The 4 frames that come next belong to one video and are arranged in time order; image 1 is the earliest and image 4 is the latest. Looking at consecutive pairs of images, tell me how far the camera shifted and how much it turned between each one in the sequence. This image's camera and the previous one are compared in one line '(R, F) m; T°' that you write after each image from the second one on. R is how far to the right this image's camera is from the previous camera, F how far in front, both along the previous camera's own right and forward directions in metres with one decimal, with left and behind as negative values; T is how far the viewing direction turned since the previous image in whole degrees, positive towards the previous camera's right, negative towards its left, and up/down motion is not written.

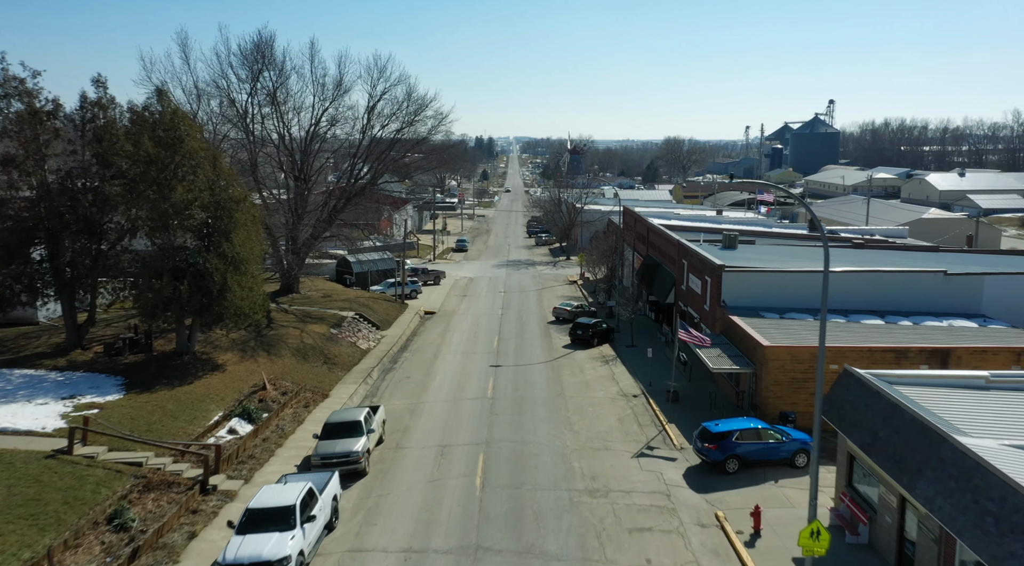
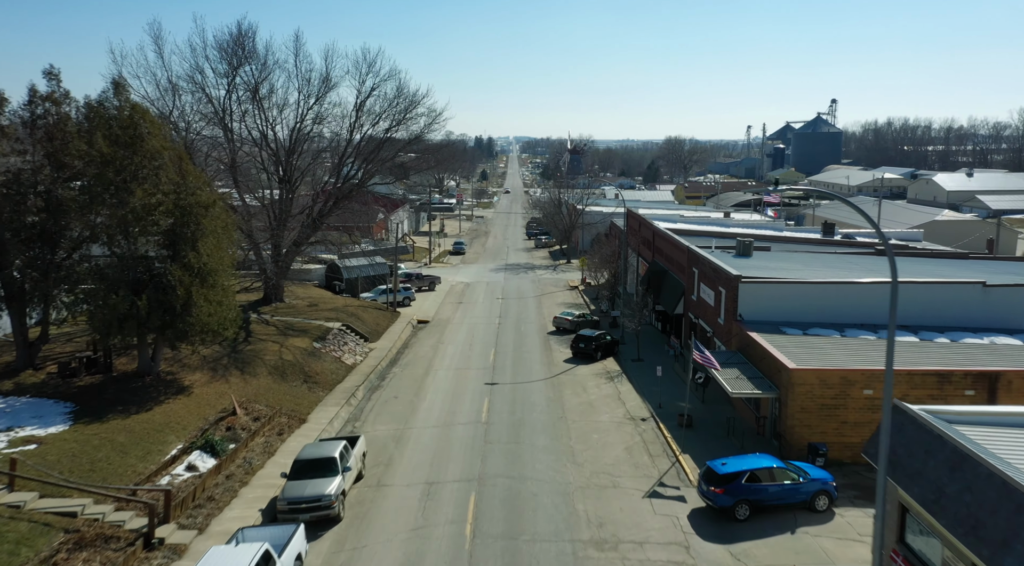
(+0.1, +2.2) m; 0°
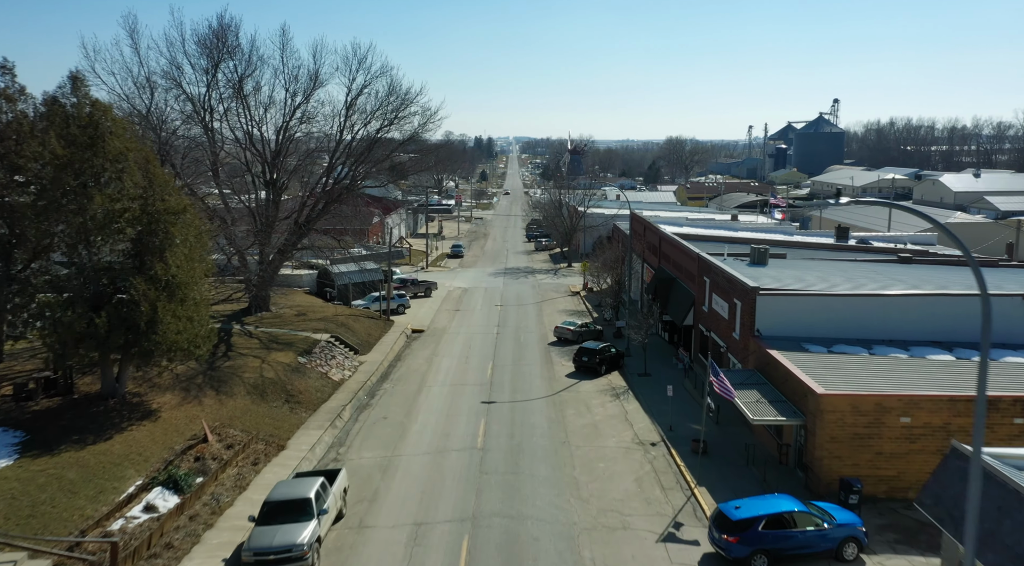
(0.0, +1.9) m; 0°
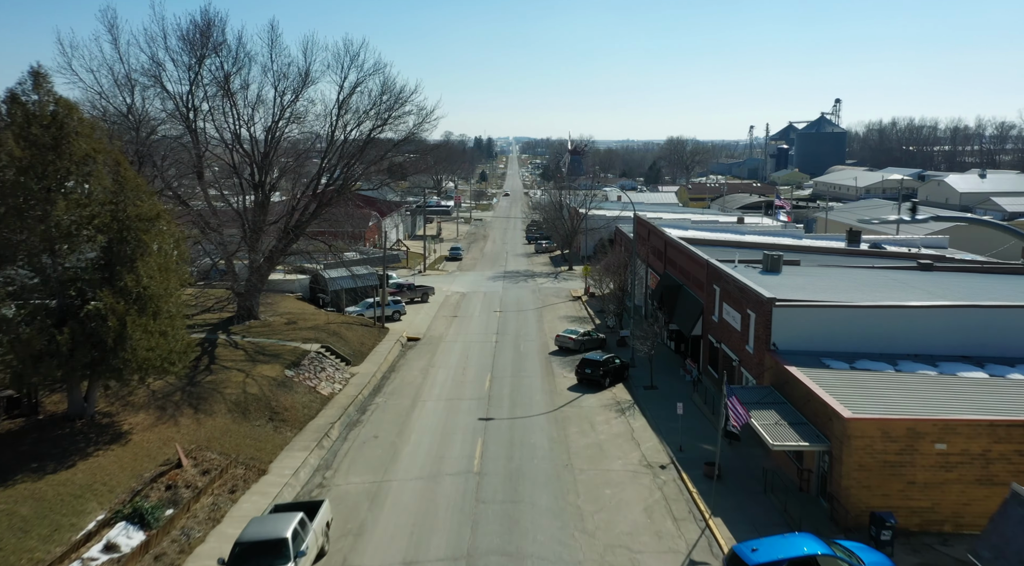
(0.0, +1.4) m; 0°
